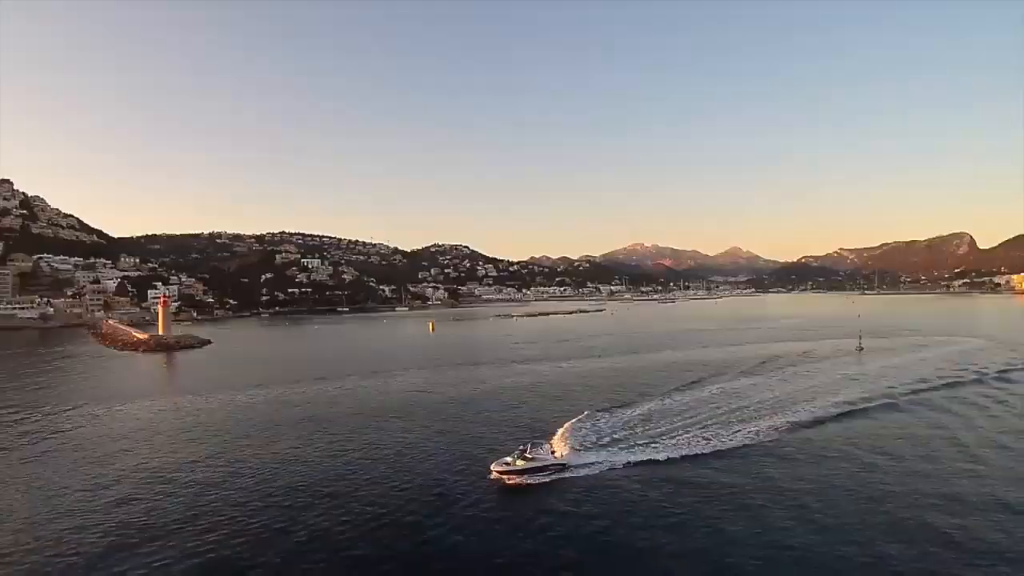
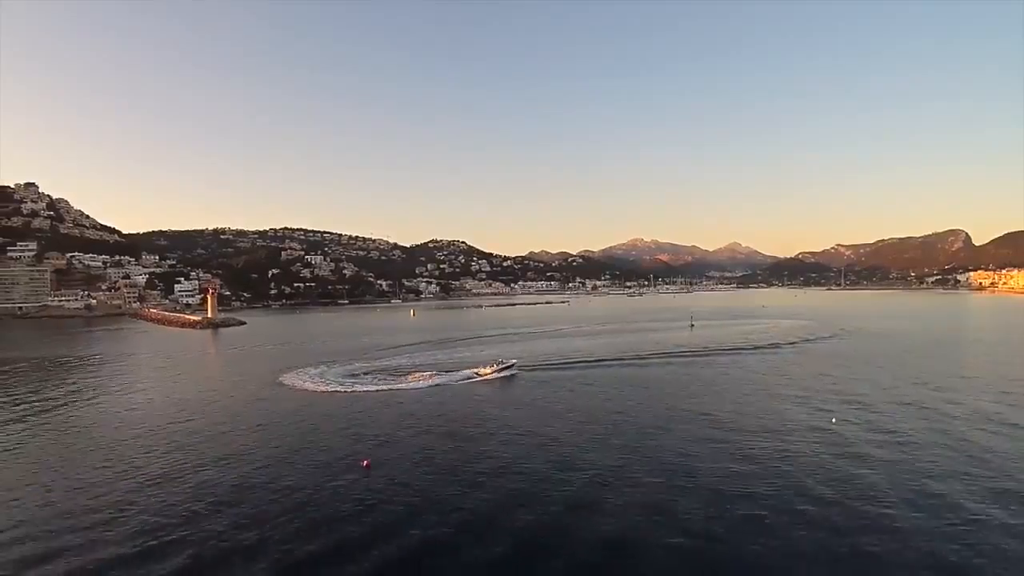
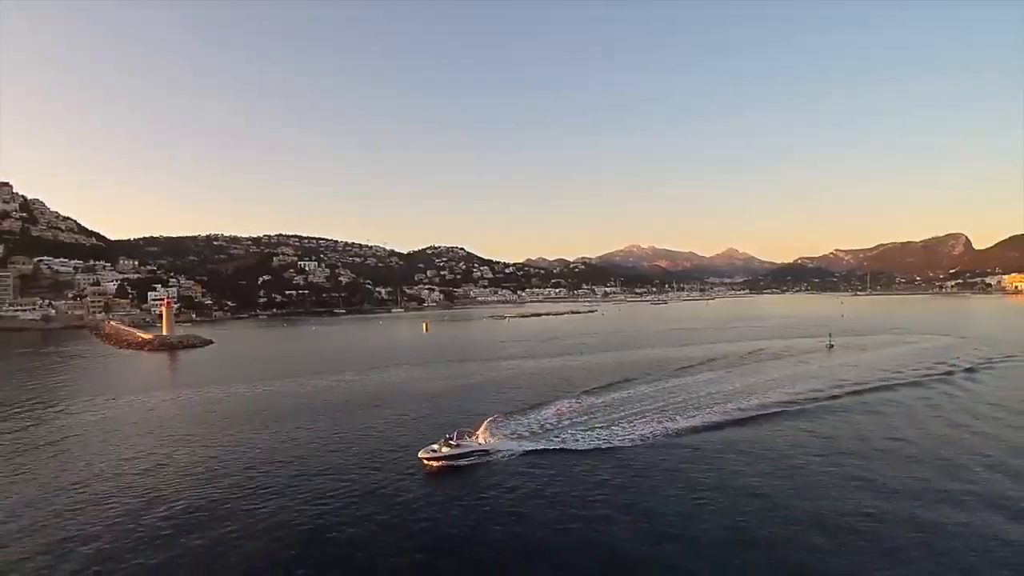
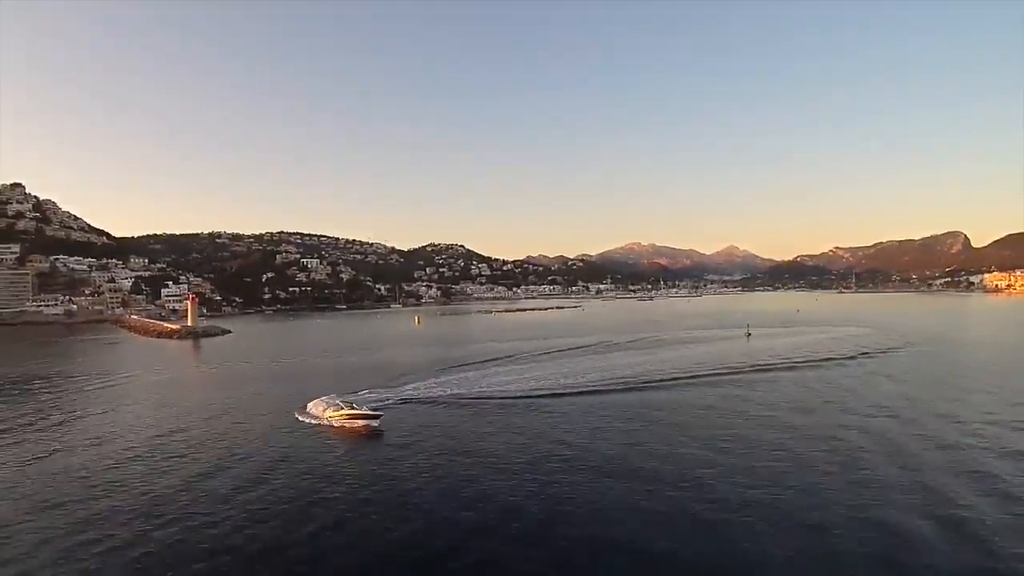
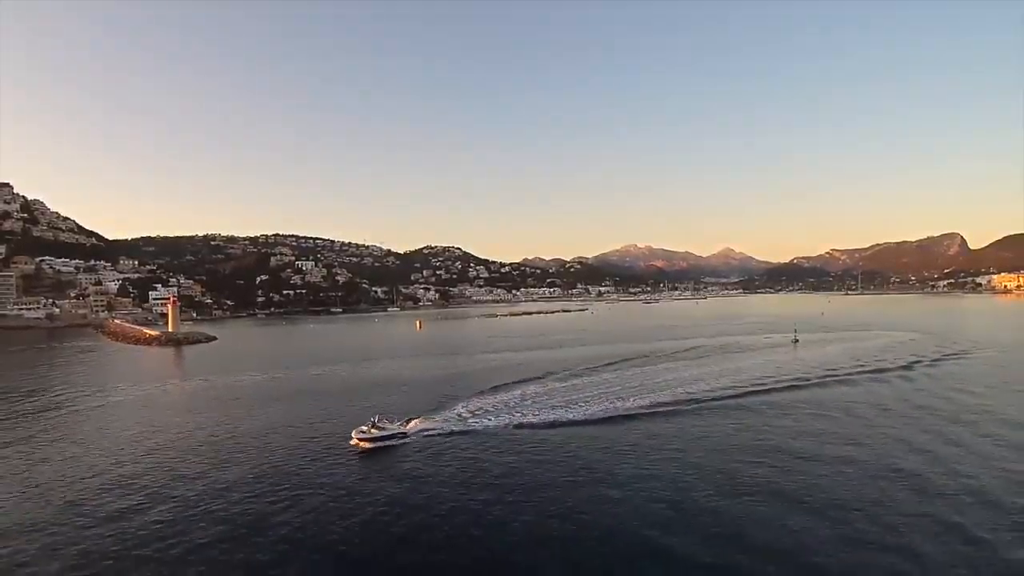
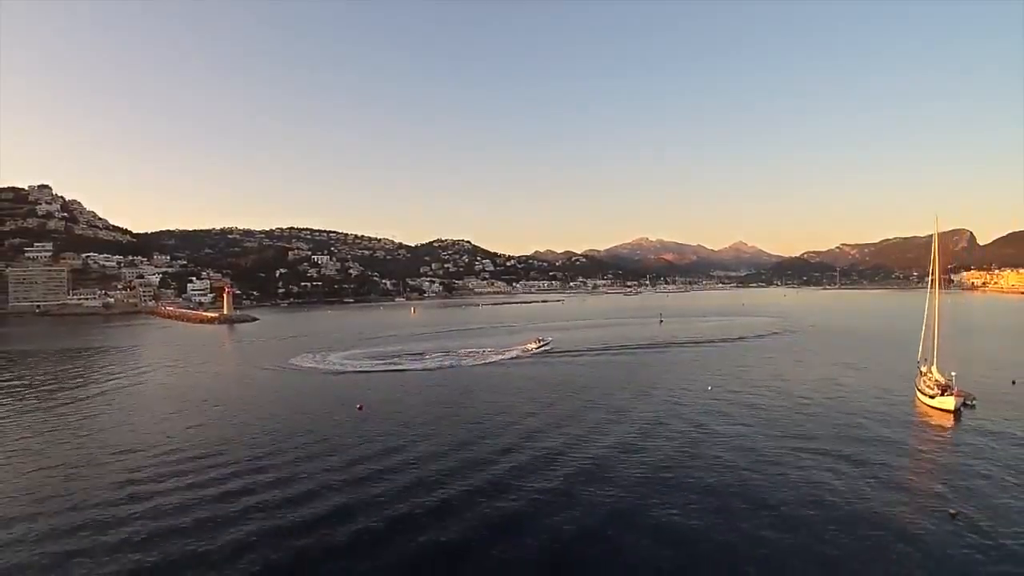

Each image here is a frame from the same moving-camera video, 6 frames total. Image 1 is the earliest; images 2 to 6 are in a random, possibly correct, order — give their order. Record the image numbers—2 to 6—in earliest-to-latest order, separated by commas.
3, 5, 4, 2, 6
